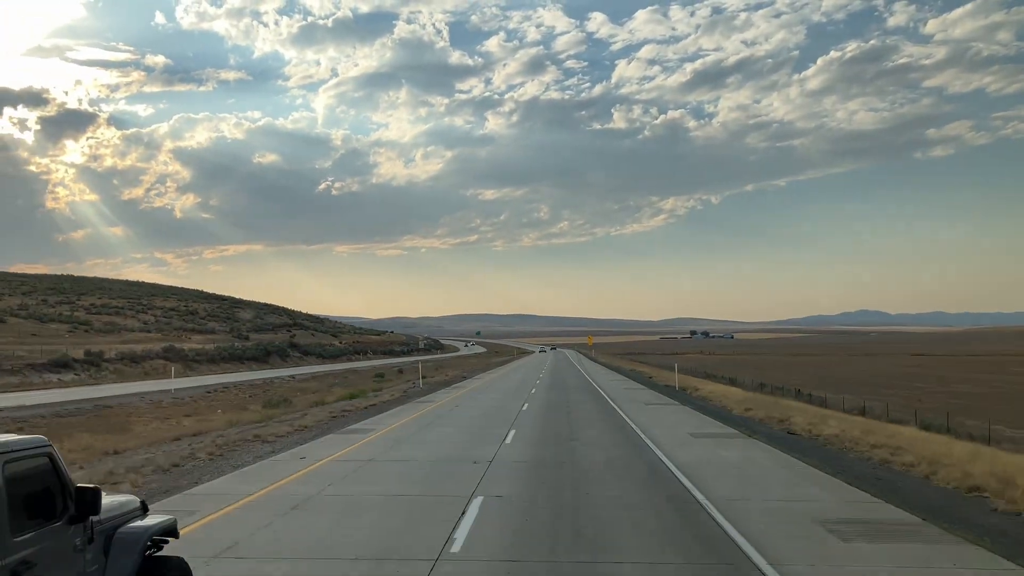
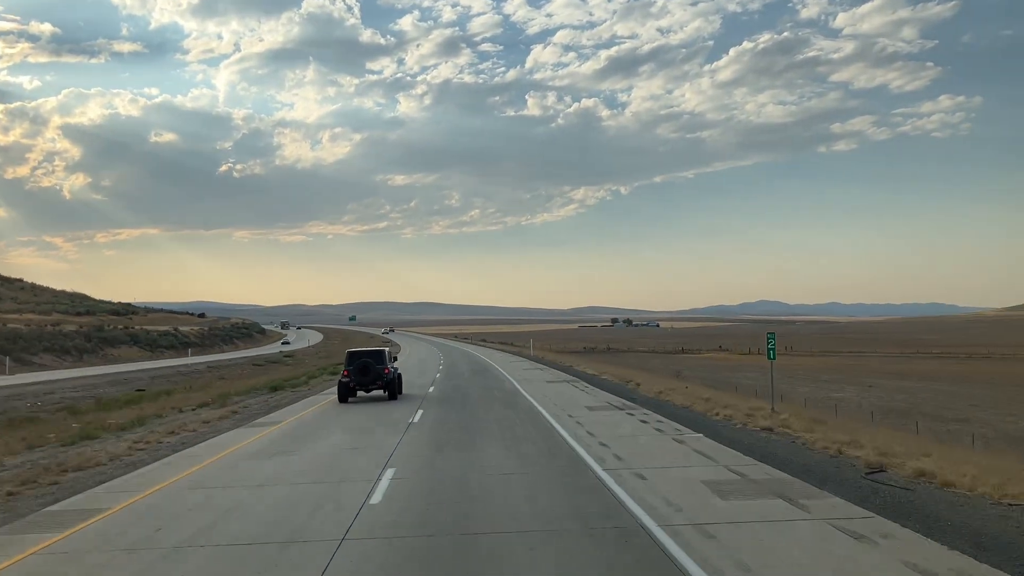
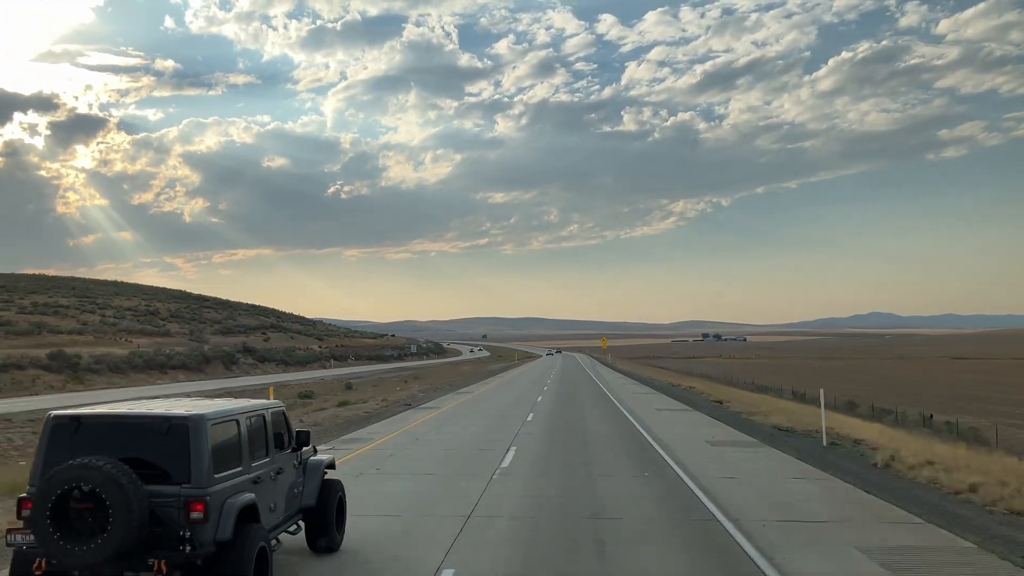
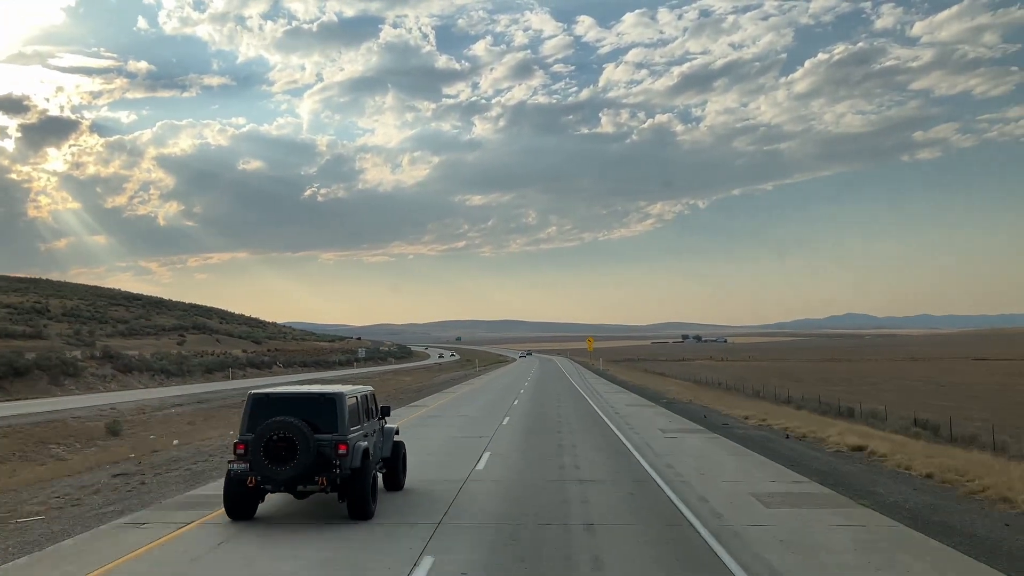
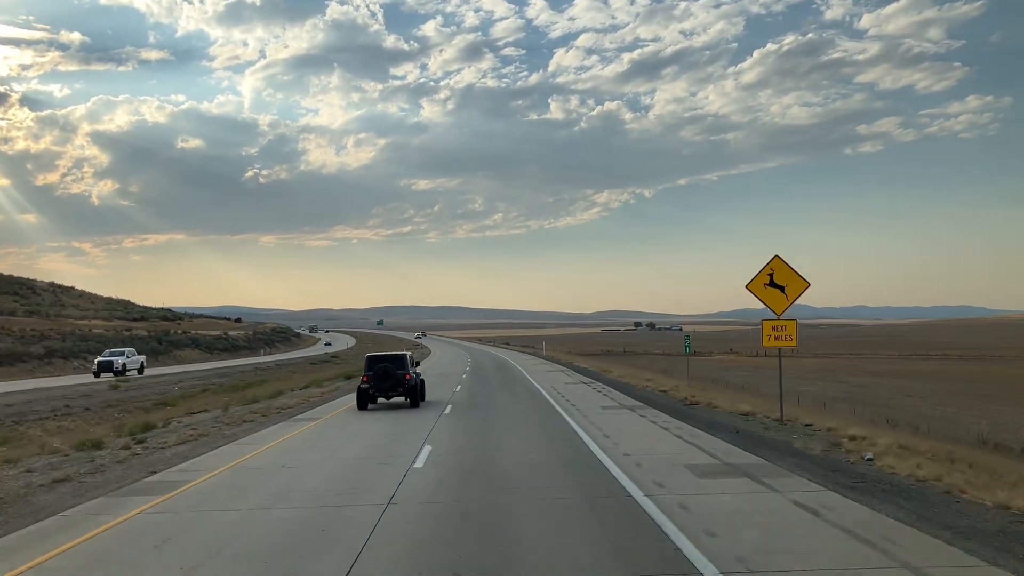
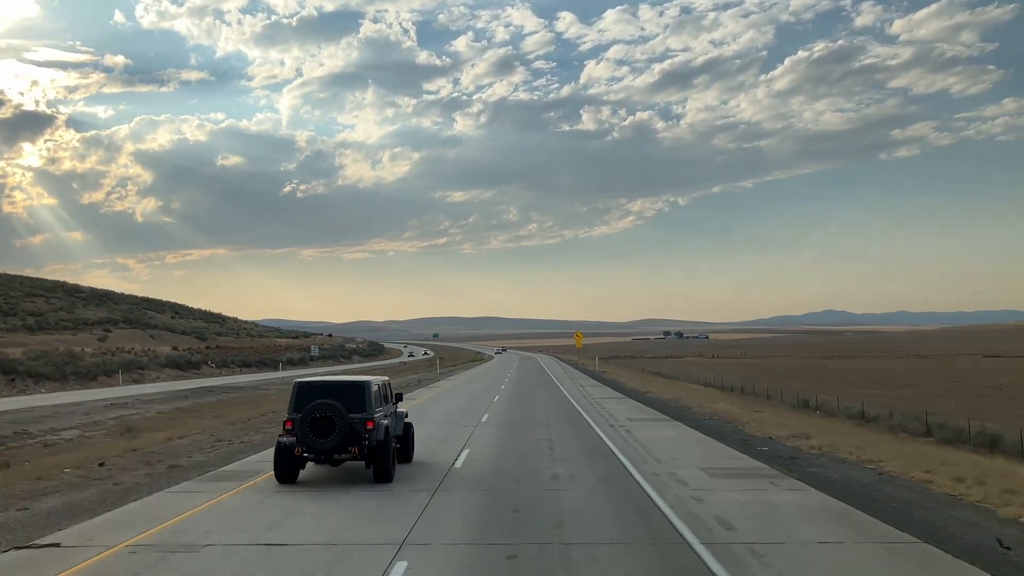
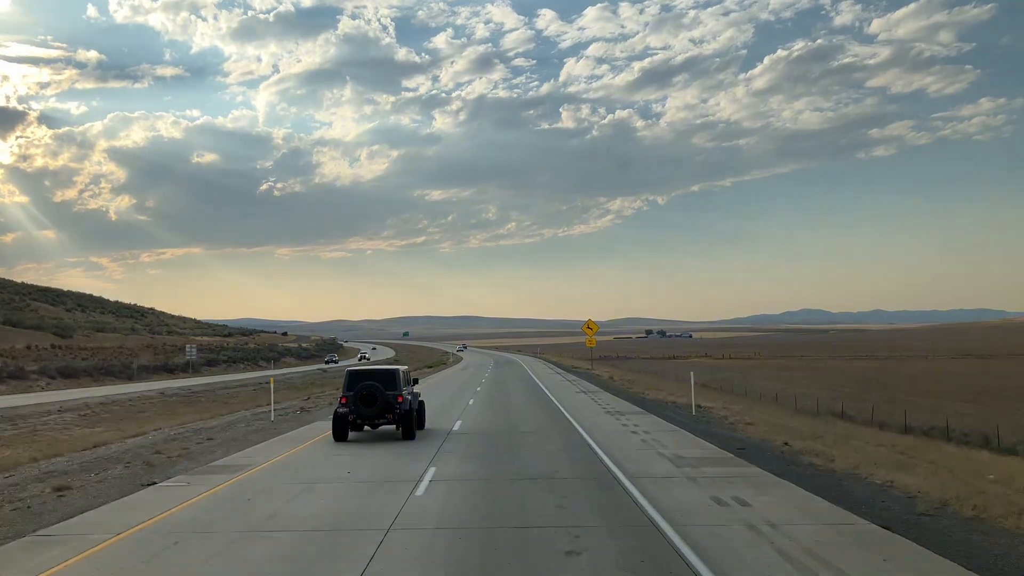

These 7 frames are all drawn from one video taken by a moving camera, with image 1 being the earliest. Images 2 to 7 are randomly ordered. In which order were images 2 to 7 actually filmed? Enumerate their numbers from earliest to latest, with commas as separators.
3, 4, 6, 7, 5, 2
